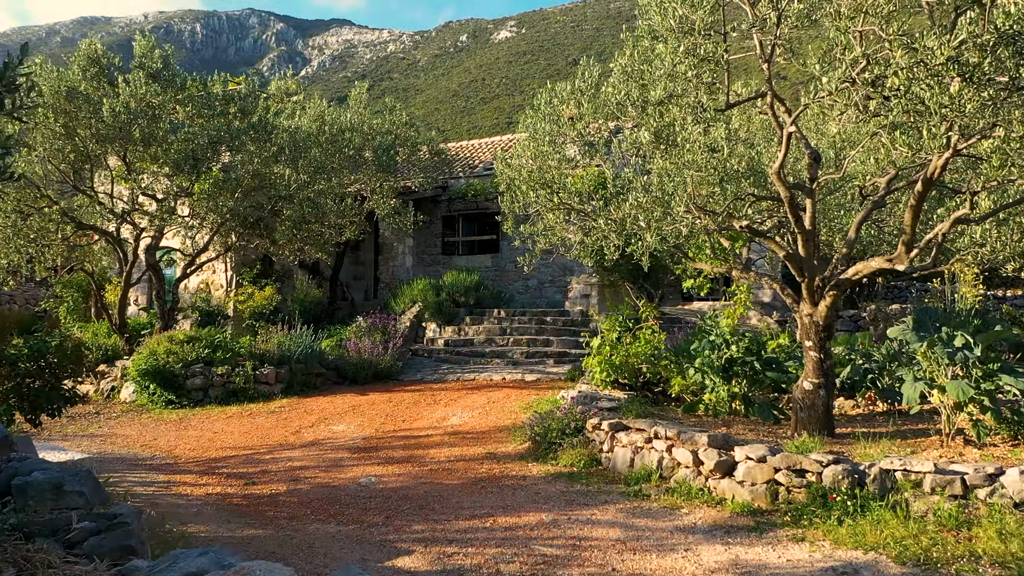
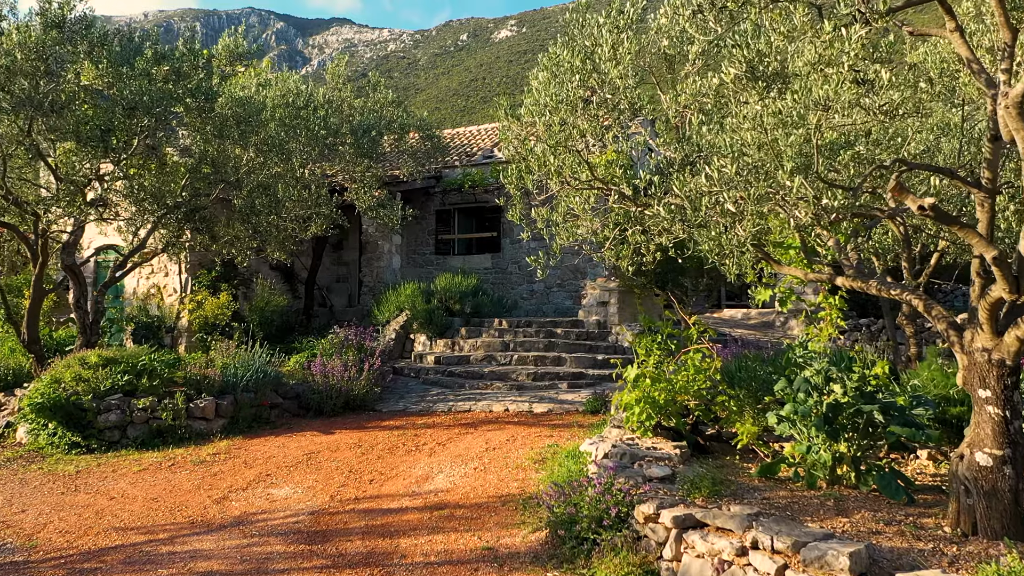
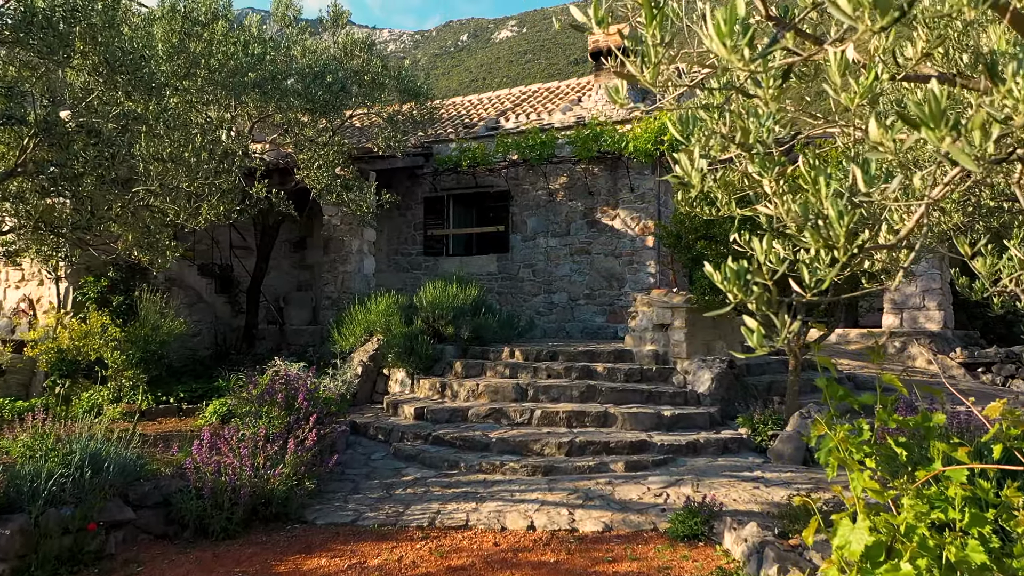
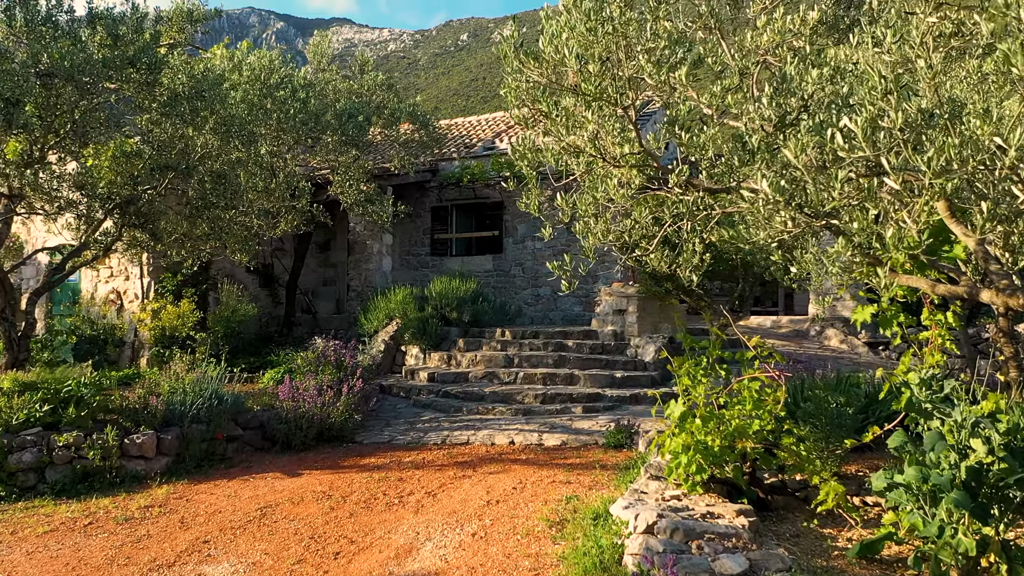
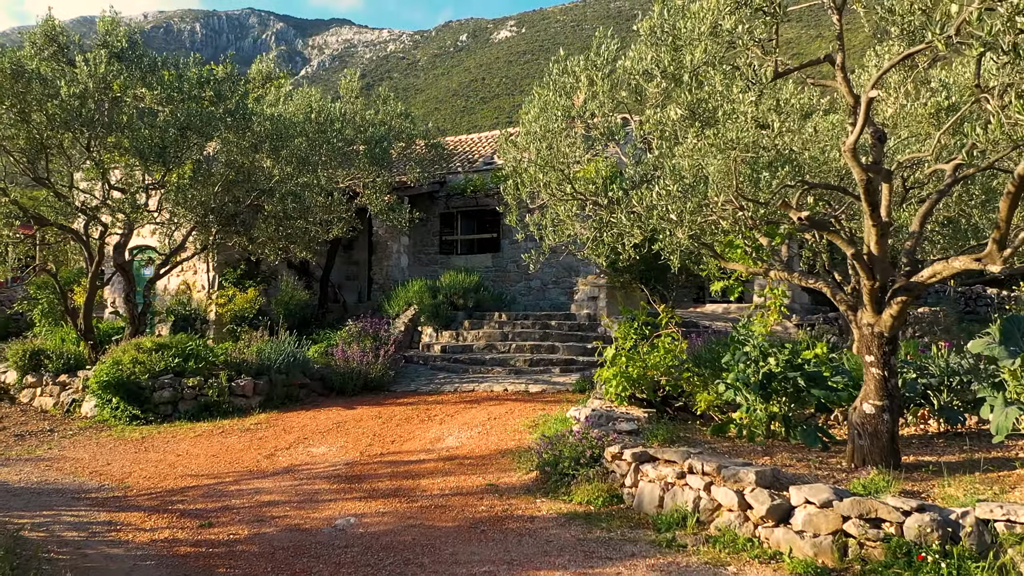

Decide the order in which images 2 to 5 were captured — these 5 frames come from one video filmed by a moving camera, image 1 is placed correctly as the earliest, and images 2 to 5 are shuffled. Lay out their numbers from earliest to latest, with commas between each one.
5, 2, 4, 3
